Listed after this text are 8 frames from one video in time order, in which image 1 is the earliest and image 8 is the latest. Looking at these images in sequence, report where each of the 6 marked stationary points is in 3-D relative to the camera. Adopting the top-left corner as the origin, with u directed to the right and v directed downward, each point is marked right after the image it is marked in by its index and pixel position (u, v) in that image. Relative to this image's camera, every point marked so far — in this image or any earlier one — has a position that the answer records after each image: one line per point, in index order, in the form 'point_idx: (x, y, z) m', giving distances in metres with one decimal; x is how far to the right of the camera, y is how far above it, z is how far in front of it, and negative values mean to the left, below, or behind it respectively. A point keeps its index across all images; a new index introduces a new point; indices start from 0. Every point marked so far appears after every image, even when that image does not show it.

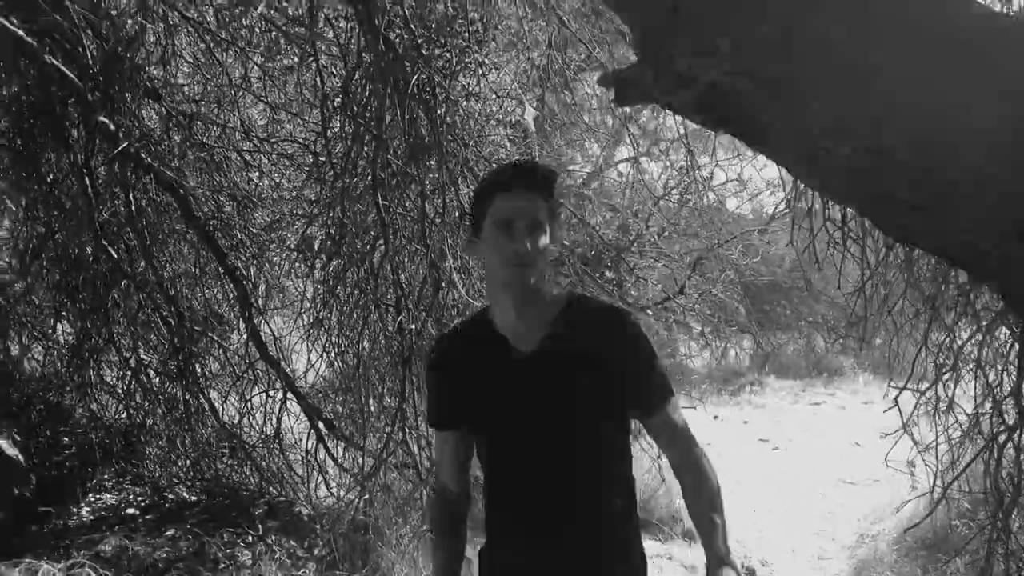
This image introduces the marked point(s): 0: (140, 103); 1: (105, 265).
0: (-1.5, +0.7, +3.9) m
1: (-1.5, +0.1, +3.8) m
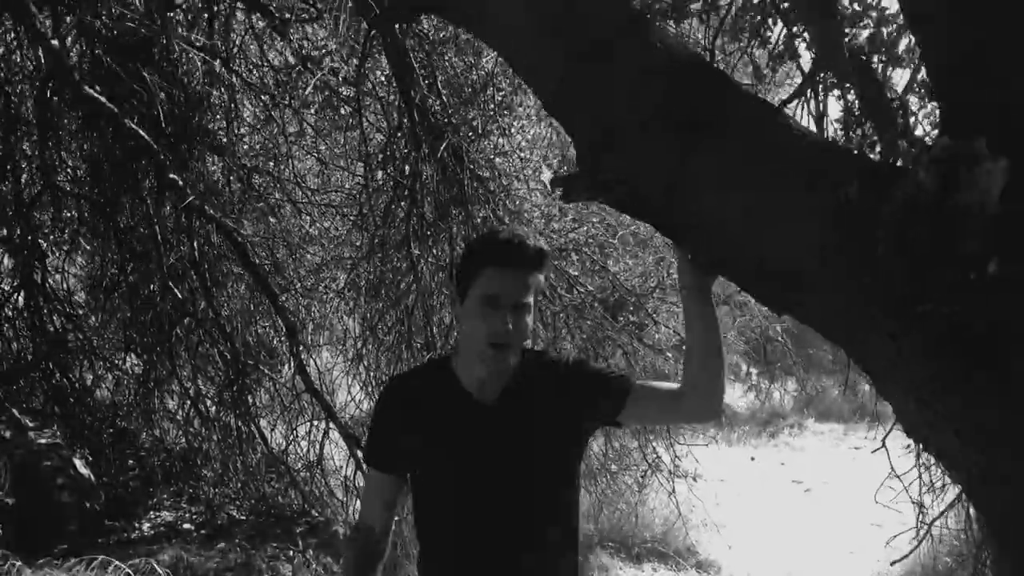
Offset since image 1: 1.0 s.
0: (-1.4, +0.6, +4.3) m
1: (-1.4, -0.1, +4.2) m
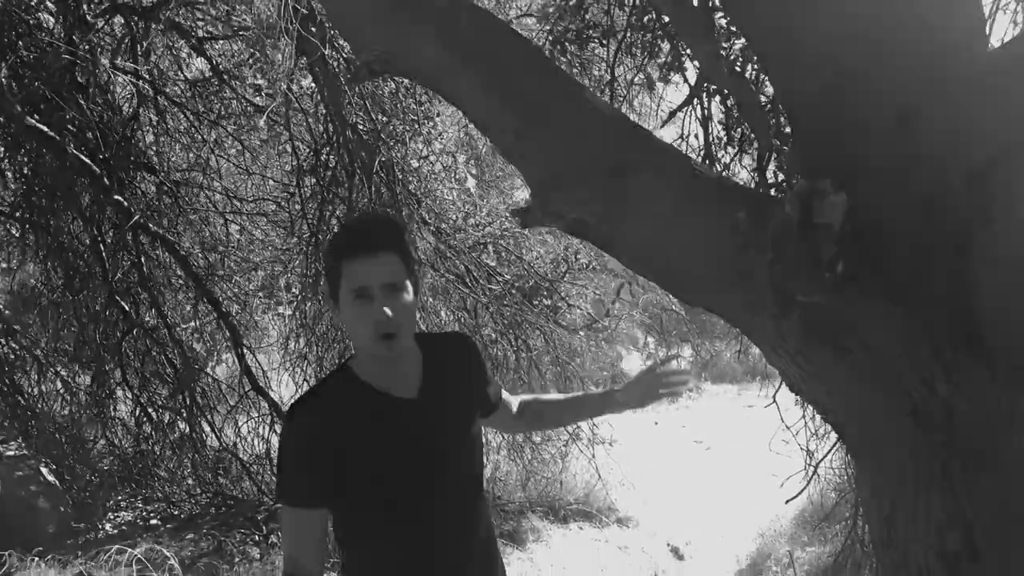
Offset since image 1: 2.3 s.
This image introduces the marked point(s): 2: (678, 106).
0: (-1.7, +0.5, +4.6) m
1: (-1.8, -0.1, +4.5) m
2: (+0.6, +0.7, +3.8) m
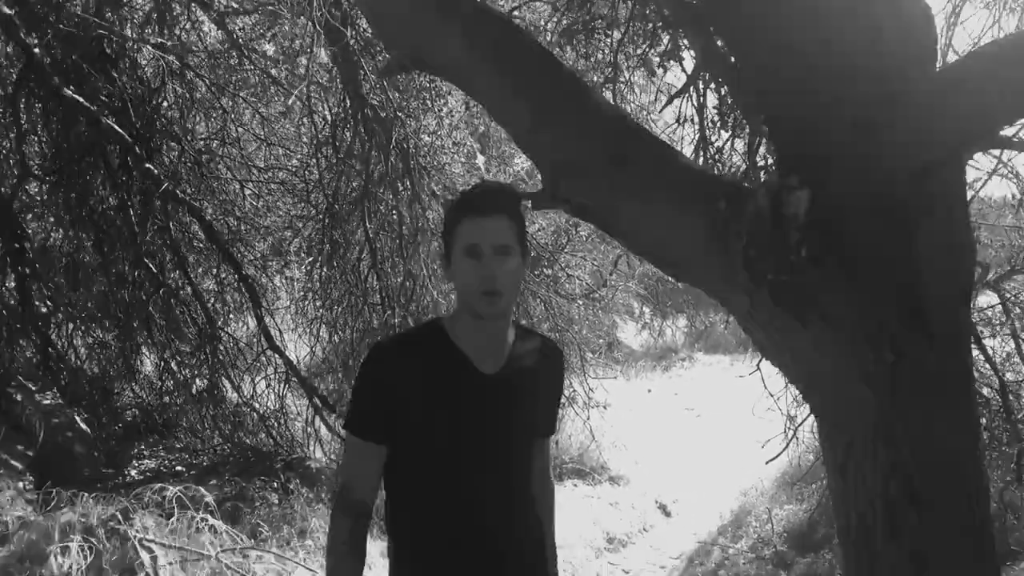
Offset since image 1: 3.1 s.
0: (-1.7, +0.7, +4.9) m
1: (-1.7, +0.1, +4.8) m
2: (+0.7, +0.8, +4.1) m
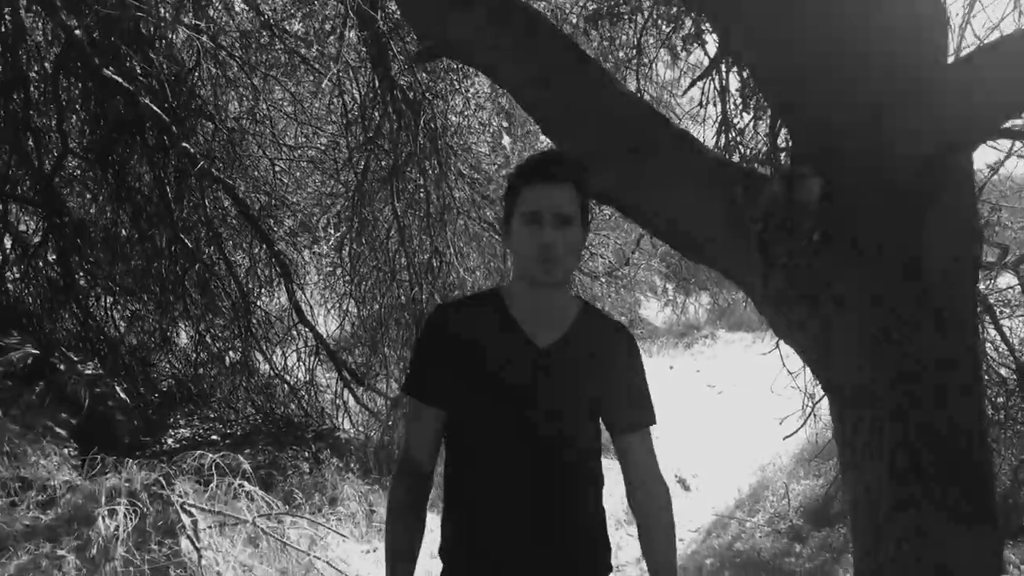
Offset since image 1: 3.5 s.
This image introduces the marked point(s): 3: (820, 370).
0: (-1.6, +0.8, +5.0) m
1: (-1.6, +0.2, +4.9) m
2: (+0.8, +0.9, +4.1) m
3: (+0.7, -0.2, +2.3) m
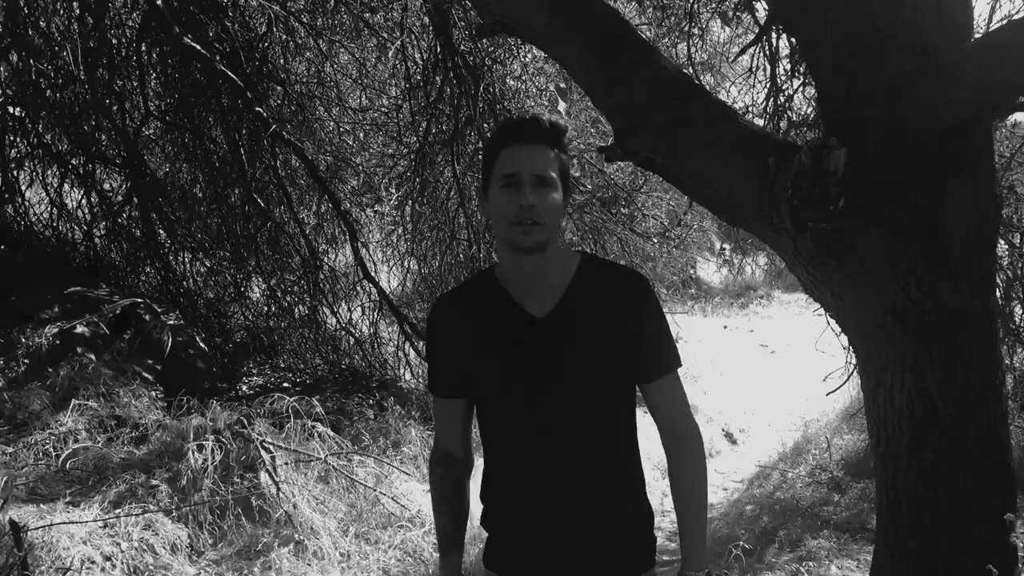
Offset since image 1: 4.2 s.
0: (-1.3, +1.1, +5.3) m
1: (-1.3, +0.4, +5.2) m
2: (+1.0, +1.1, +4.3) m
3: (+0.8, -0.1, +2.5) m
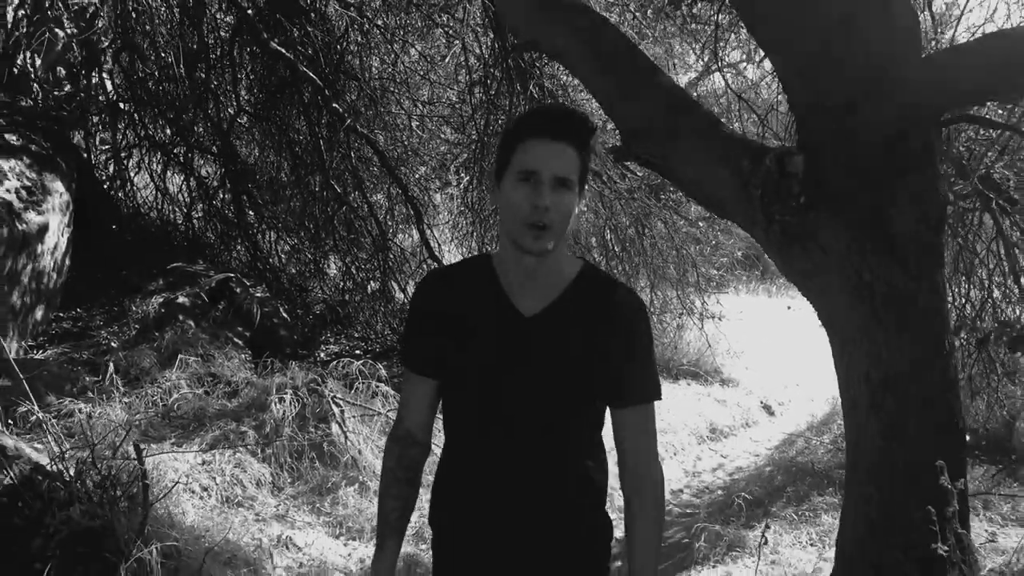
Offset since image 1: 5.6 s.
0: (-1.0, +1.2, +5.9) m
1: (-1.0, +0.5, +5.8) m
2: (+1.2, +1.1, +4.7) m
3: (+0.9, 0.0, +2.9) m
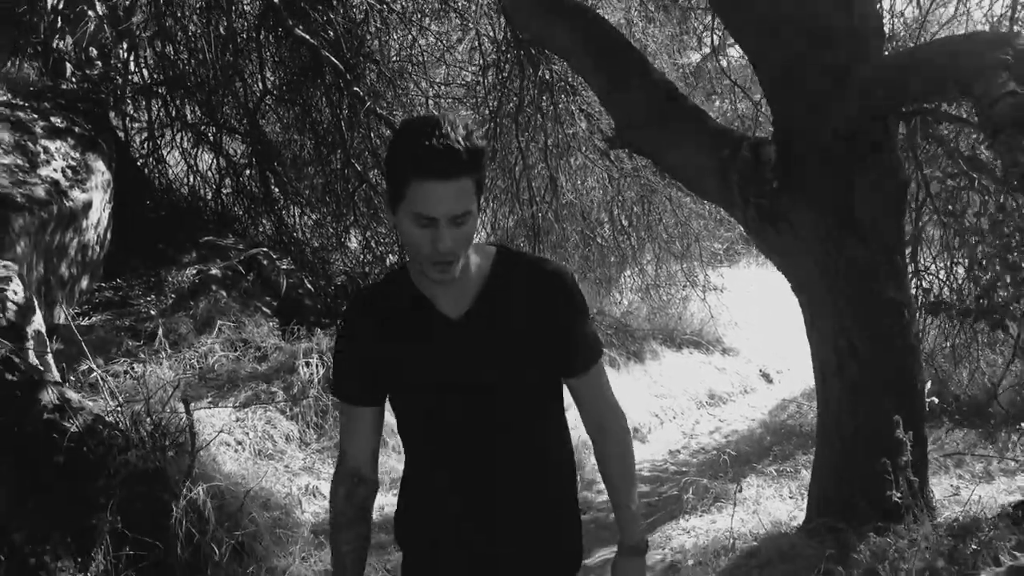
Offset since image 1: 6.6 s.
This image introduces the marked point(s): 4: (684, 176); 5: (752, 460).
0: (-0.9, +1.4, +6.2) m
1: (-1.0, +0.7, +6.2) m
2: (+1.3, +1.3, +5.0) m
3: (+0.9, 0.0, +3.3) m
4: (+0.6, +0.4, +3.2) m
5: (+1.1, -0.8, +4.5) m
